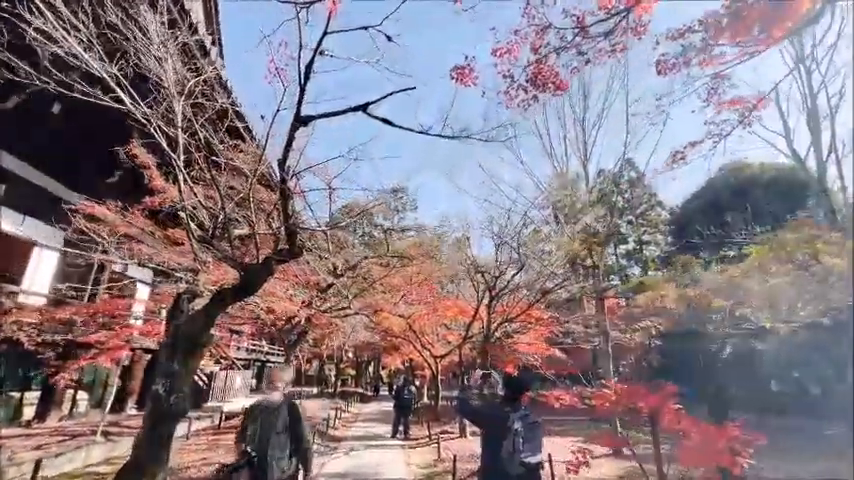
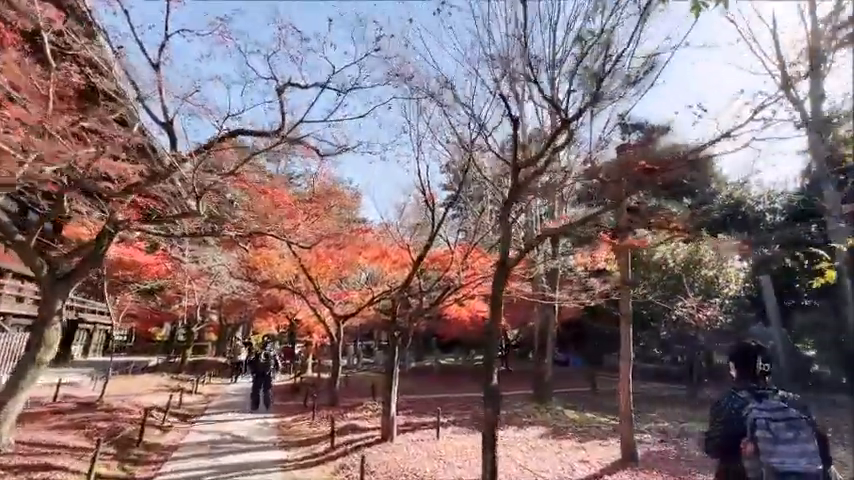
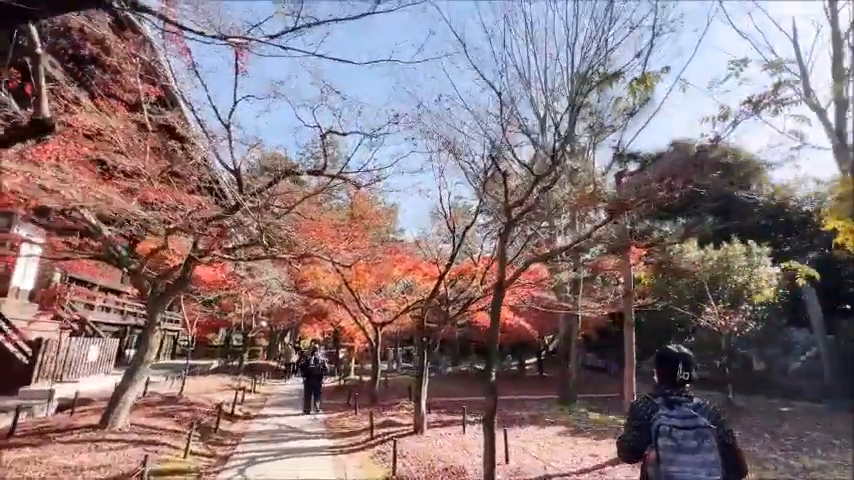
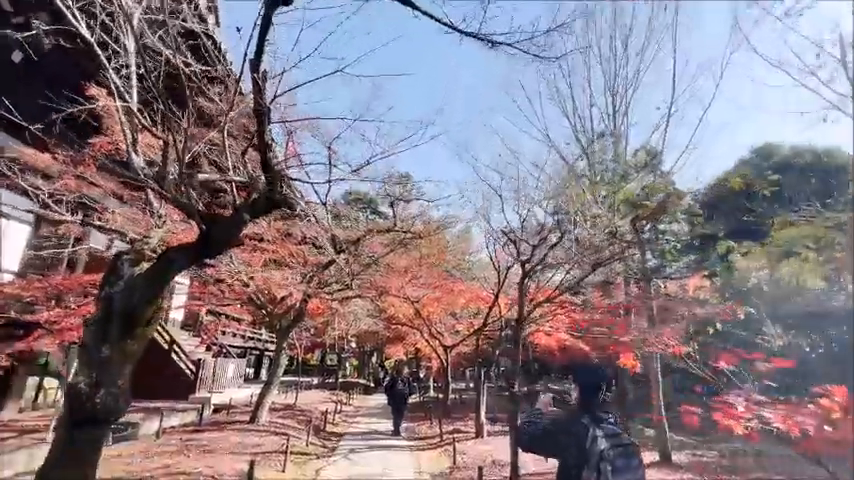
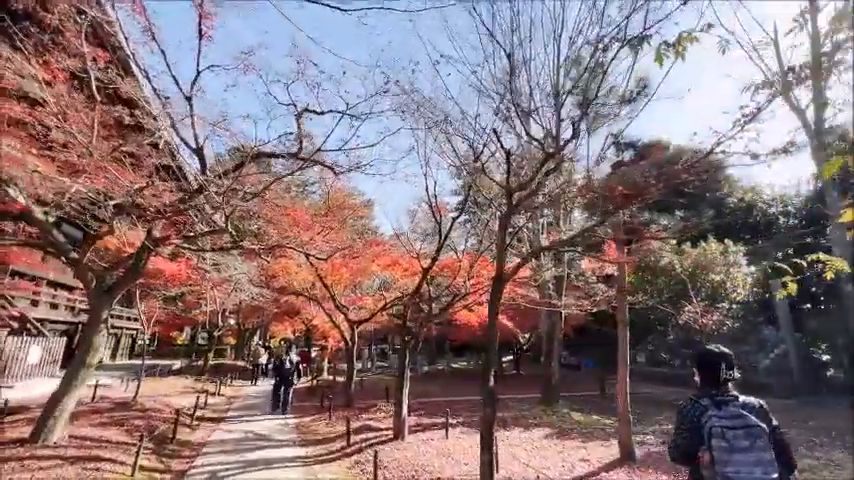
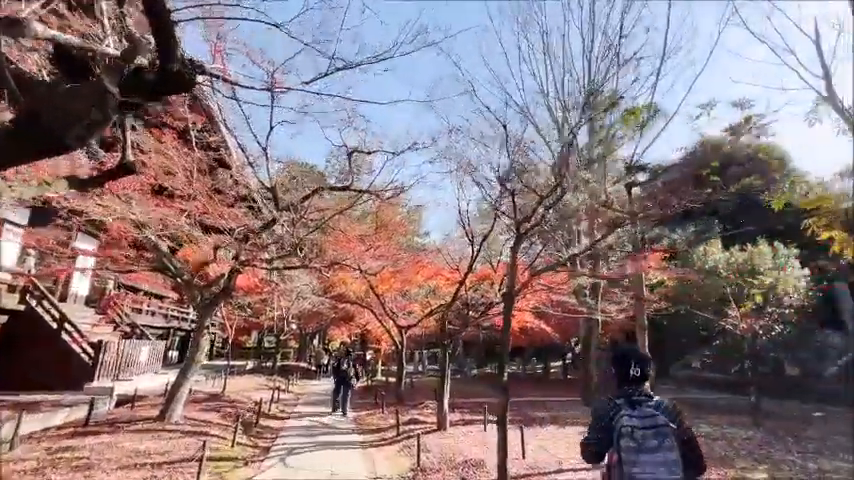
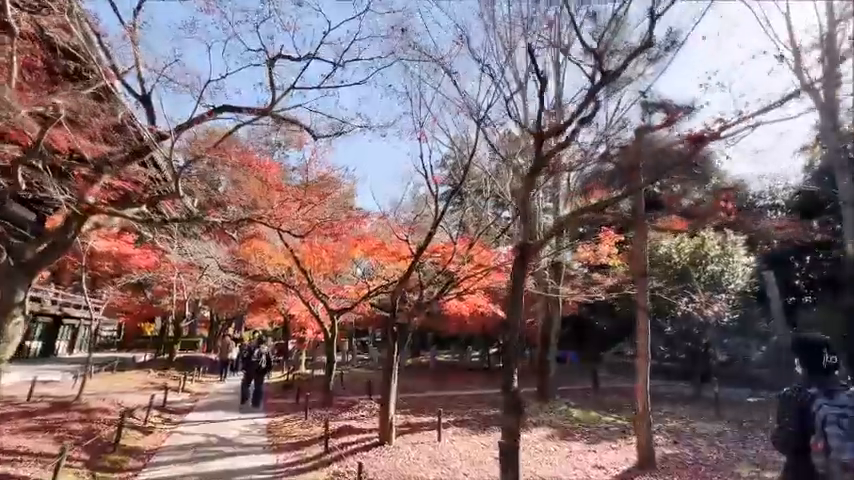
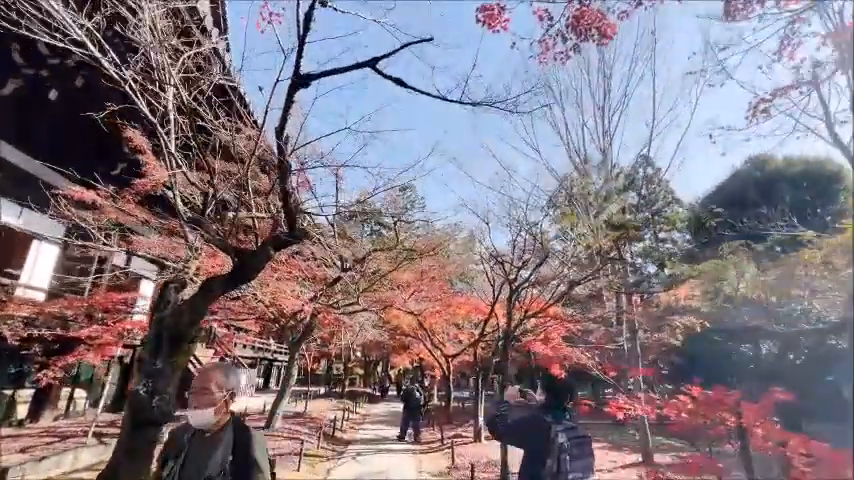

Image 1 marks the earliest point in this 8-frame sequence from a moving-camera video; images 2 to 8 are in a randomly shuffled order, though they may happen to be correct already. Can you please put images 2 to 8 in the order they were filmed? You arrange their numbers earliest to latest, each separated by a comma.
8, 4, 6, 3, 5, 2, 7
